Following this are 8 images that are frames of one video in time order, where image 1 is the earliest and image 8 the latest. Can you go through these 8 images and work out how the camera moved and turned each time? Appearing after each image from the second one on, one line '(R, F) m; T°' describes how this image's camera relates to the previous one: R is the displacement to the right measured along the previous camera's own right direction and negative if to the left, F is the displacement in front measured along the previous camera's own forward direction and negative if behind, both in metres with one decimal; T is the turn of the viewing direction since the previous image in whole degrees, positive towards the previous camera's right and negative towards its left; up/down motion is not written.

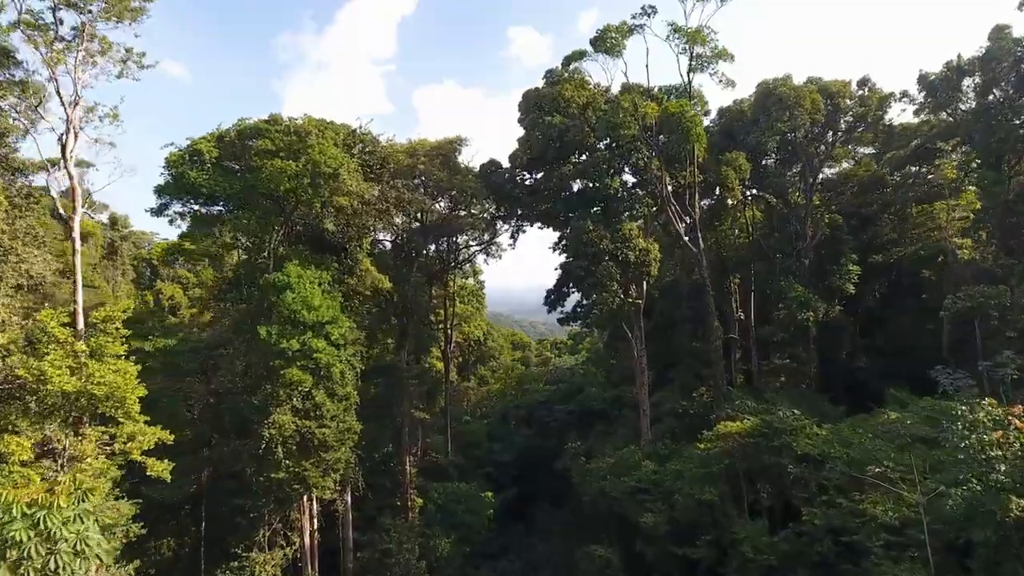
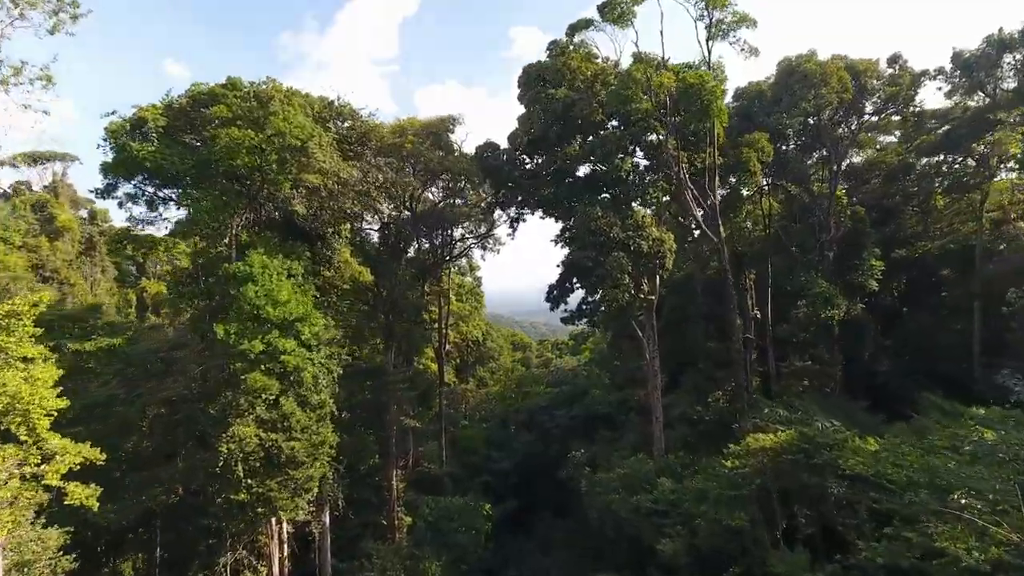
(+0.1, +1.7) m; 0°
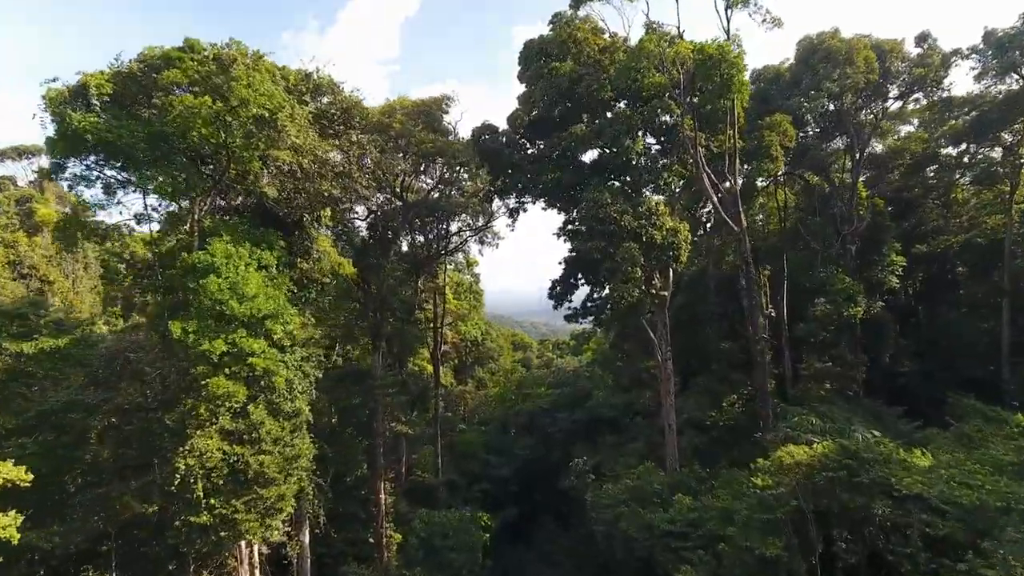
(0.0, +1.3) m; 0°
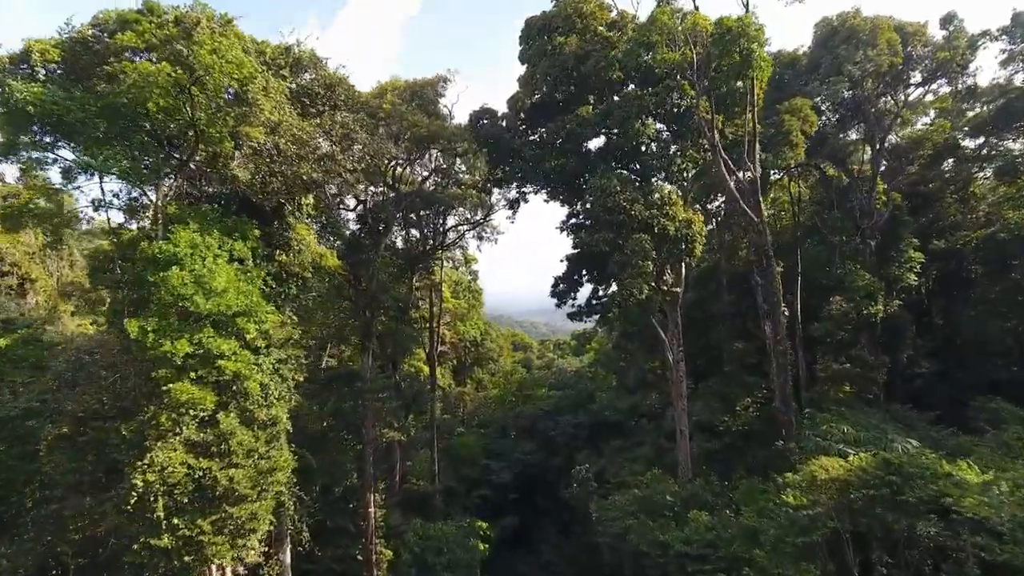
(0.0, +1.0) m; 0°
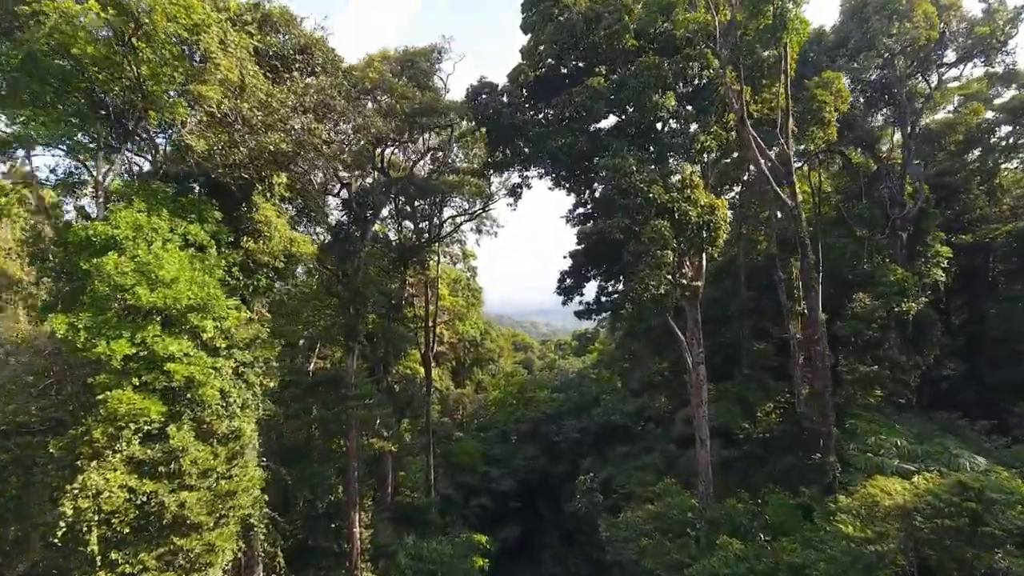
(0.0, +1.3) m; 0°
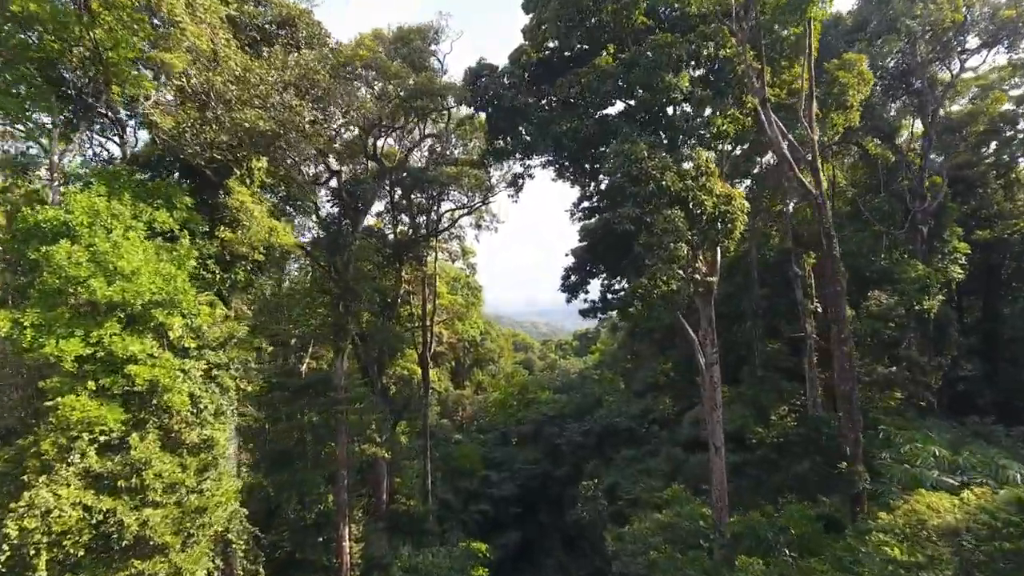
(0.0, +0.8) m; 0°
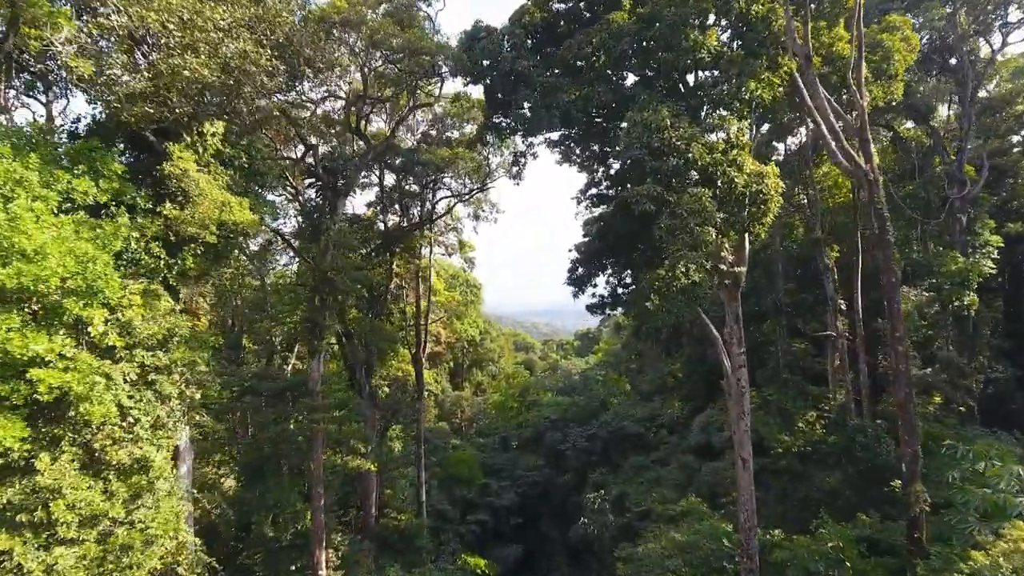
(0.0, +1.3) m; 0°
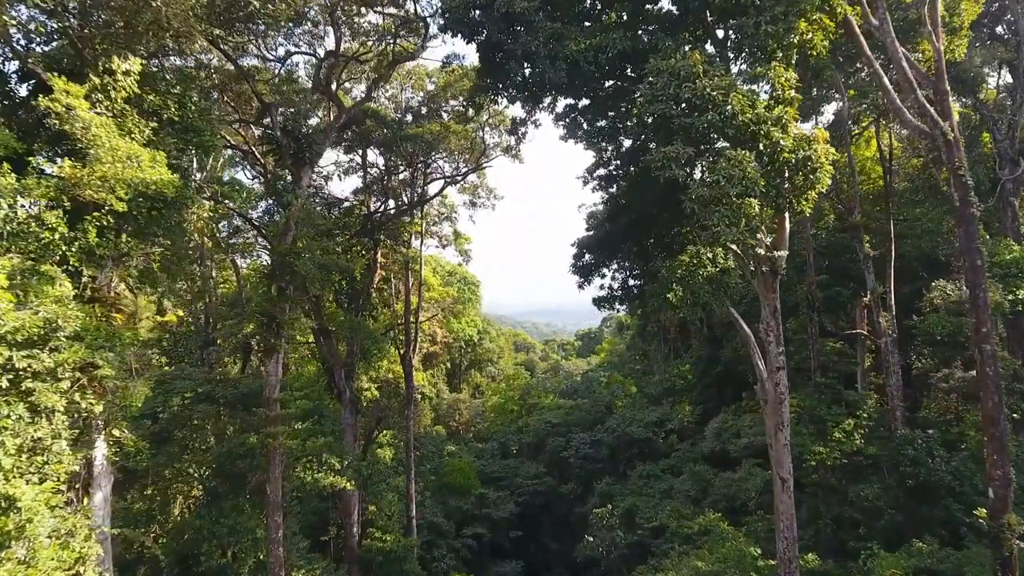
(0.0, +1.5) m; 0°
